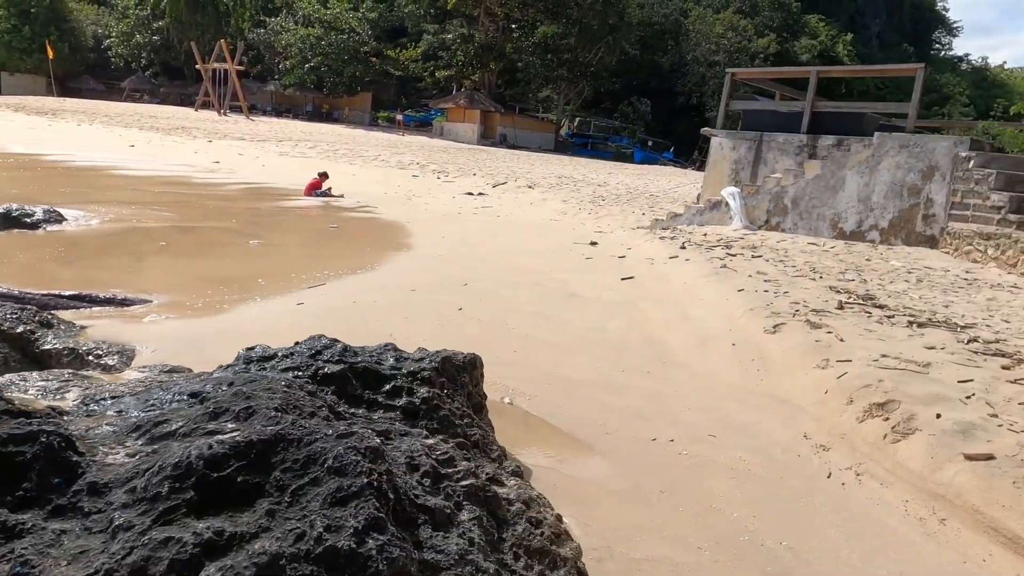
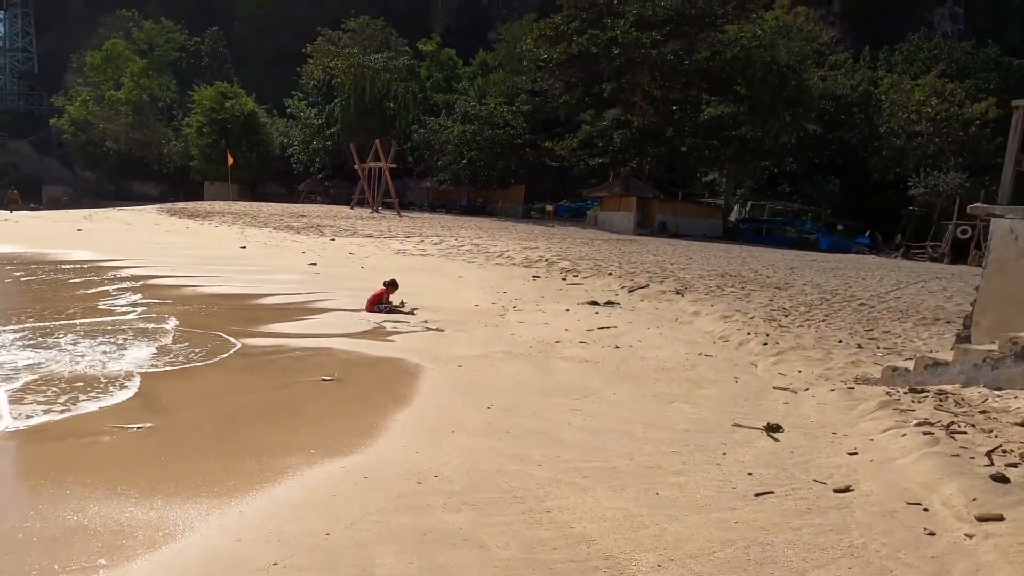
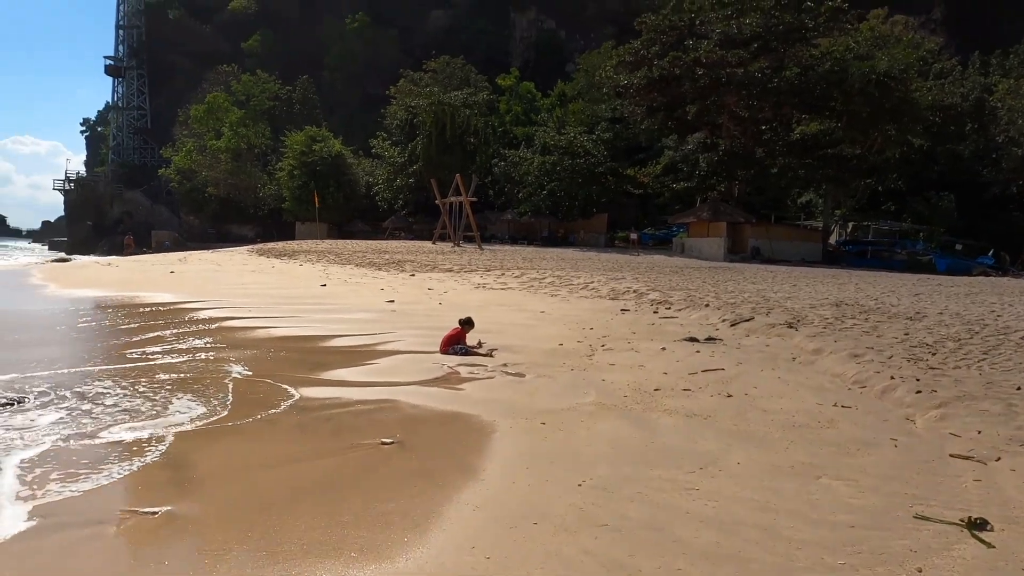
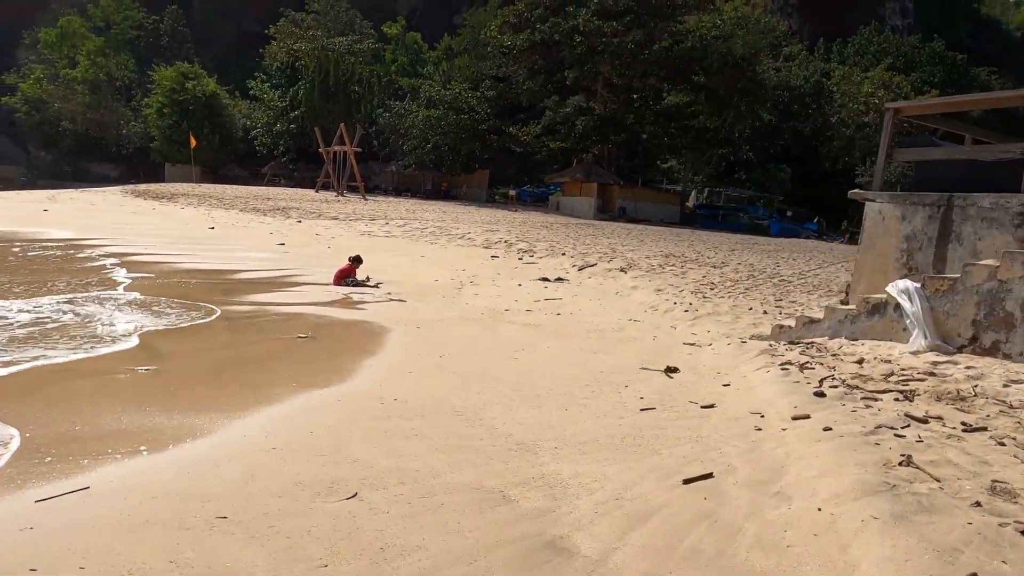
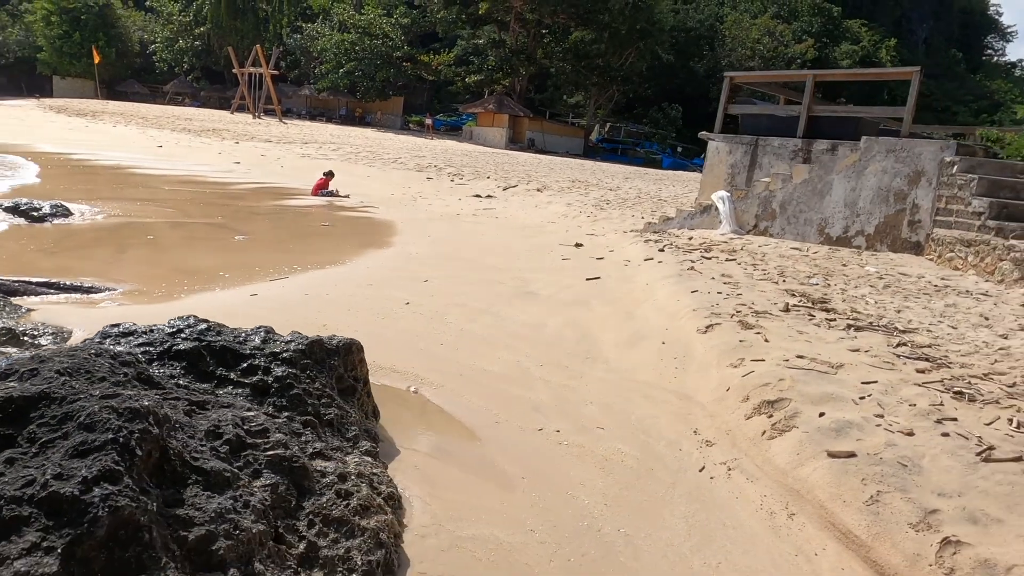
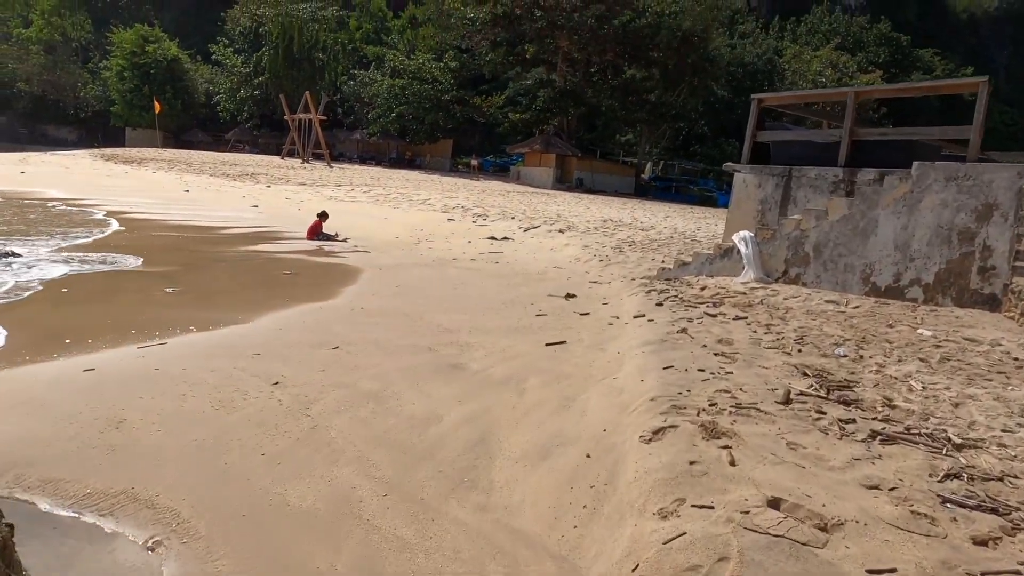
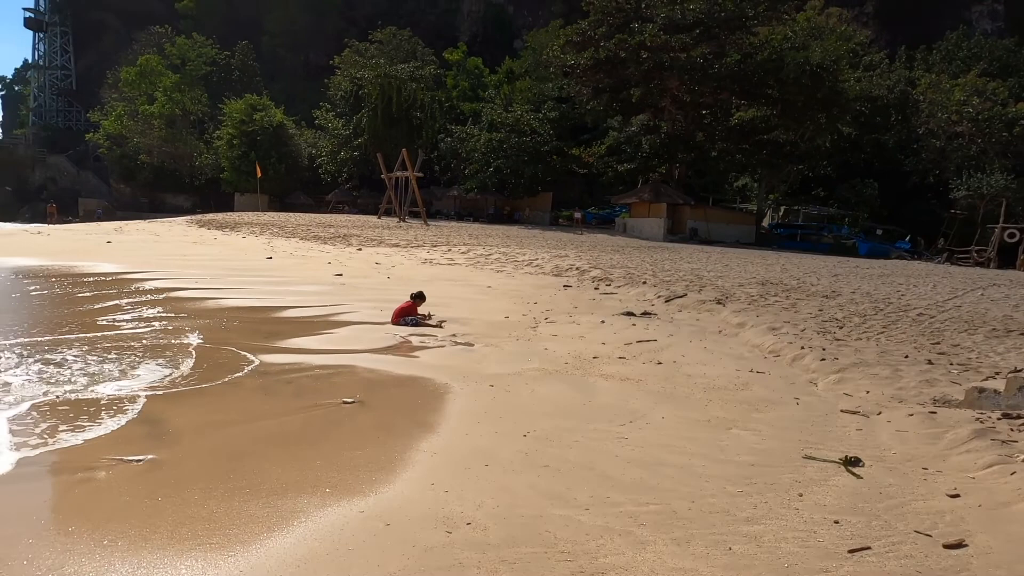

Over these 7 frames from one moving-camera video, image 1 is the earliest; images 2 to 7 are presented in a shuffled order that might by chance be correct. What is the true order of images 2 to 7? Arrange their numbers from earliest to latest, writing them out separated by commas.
5, 6, 4, 2, 7, 3
